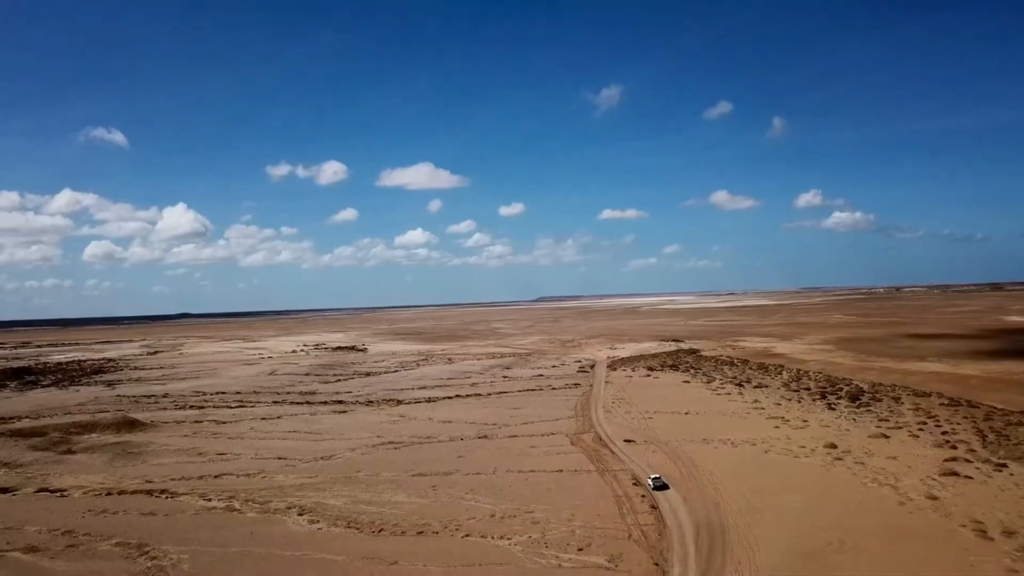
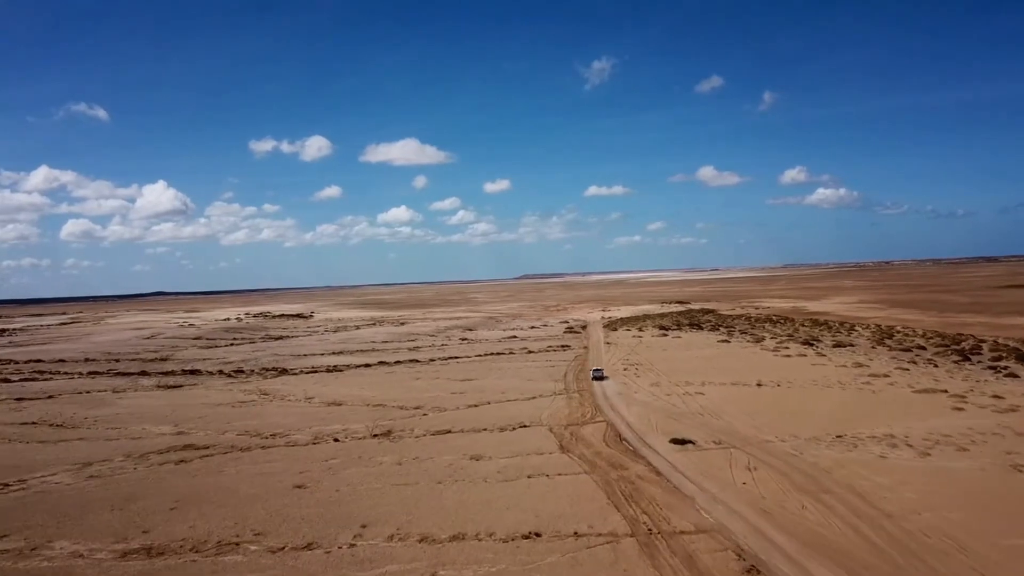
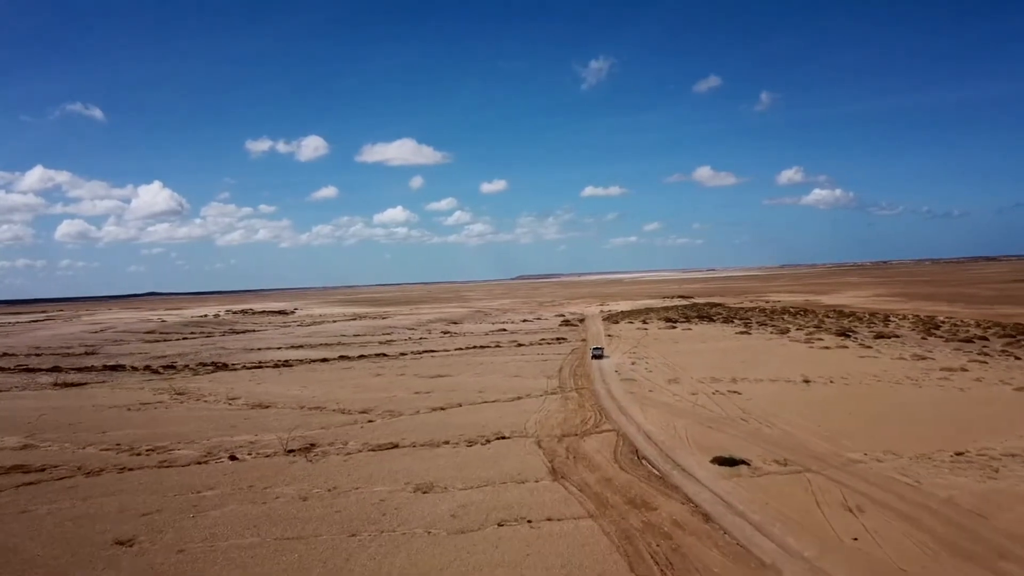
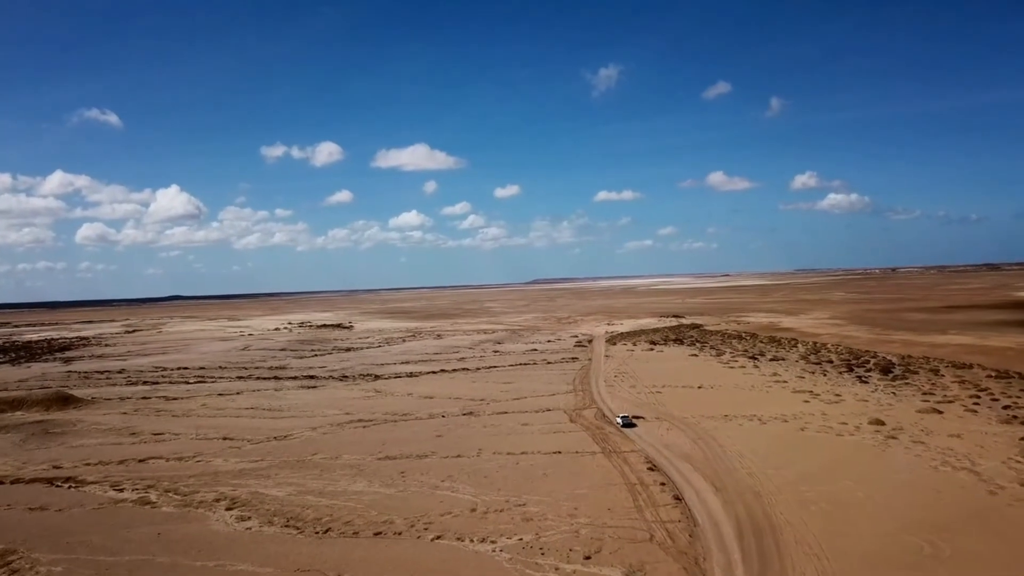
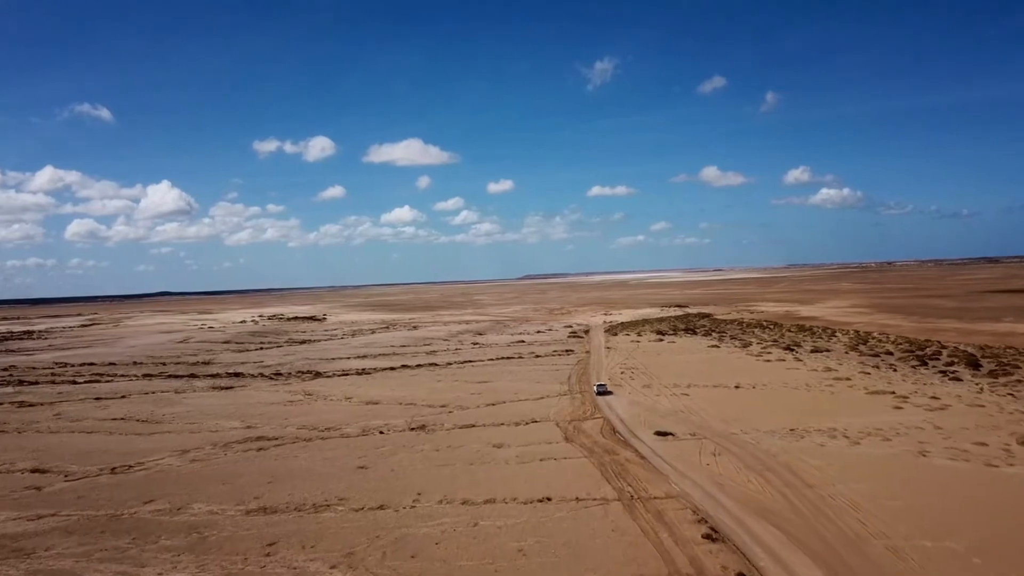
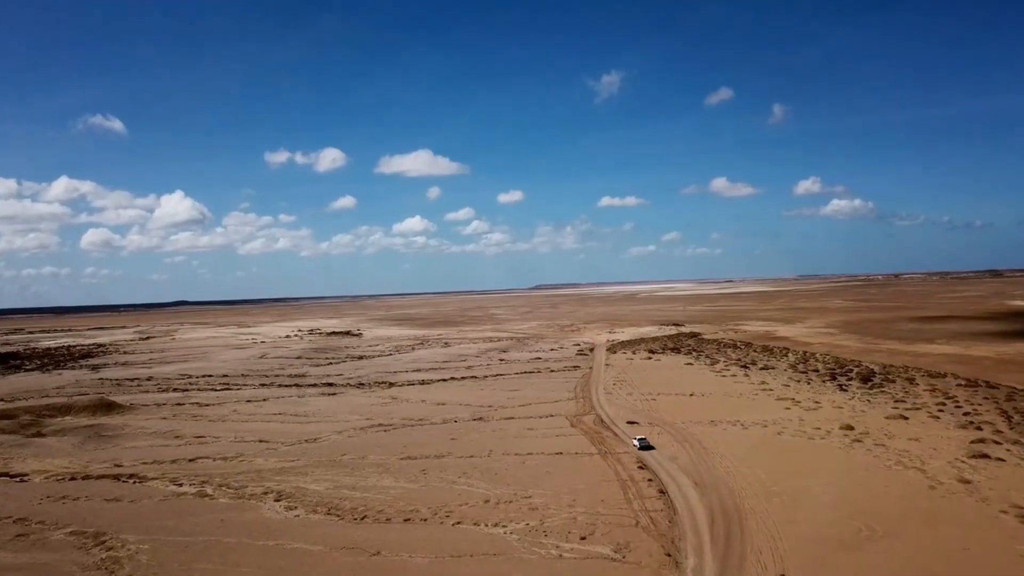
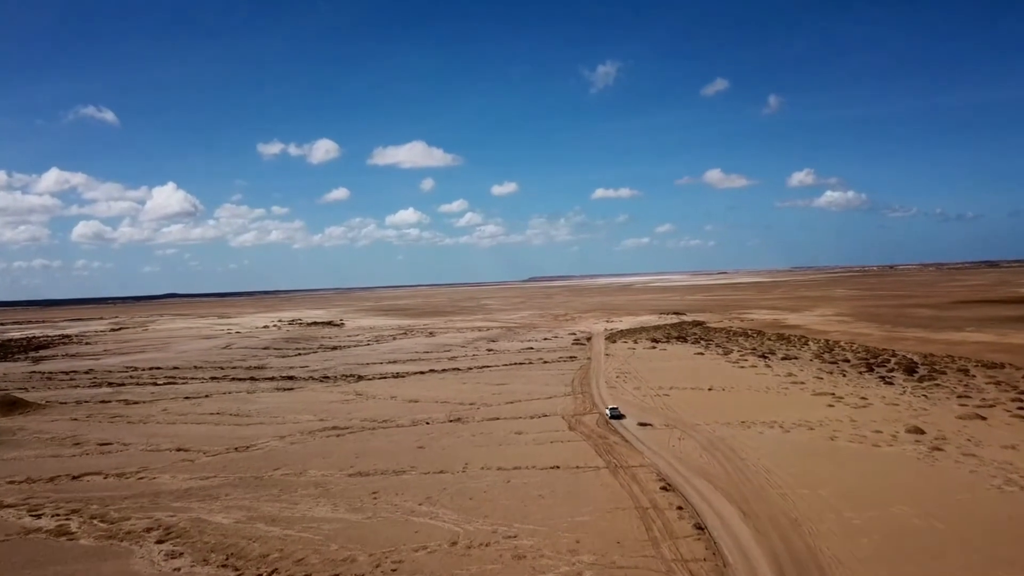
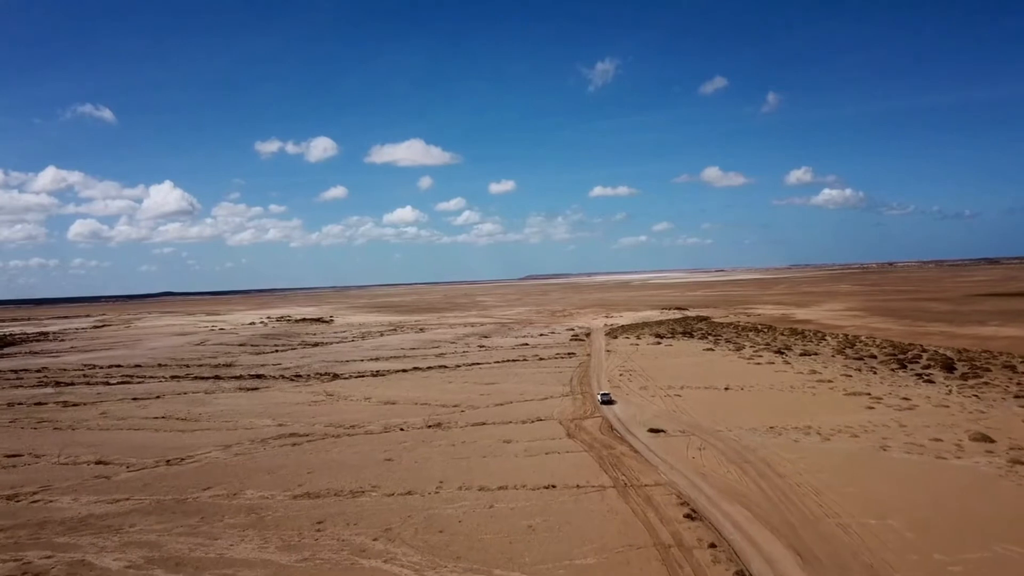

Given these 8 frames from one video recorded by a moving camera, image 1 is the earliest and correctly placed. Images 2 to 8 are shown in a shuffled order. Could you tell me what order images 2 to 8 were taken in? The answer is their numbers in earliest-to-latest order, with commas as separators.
6, 4, 7, 8, 5, 2, 3
